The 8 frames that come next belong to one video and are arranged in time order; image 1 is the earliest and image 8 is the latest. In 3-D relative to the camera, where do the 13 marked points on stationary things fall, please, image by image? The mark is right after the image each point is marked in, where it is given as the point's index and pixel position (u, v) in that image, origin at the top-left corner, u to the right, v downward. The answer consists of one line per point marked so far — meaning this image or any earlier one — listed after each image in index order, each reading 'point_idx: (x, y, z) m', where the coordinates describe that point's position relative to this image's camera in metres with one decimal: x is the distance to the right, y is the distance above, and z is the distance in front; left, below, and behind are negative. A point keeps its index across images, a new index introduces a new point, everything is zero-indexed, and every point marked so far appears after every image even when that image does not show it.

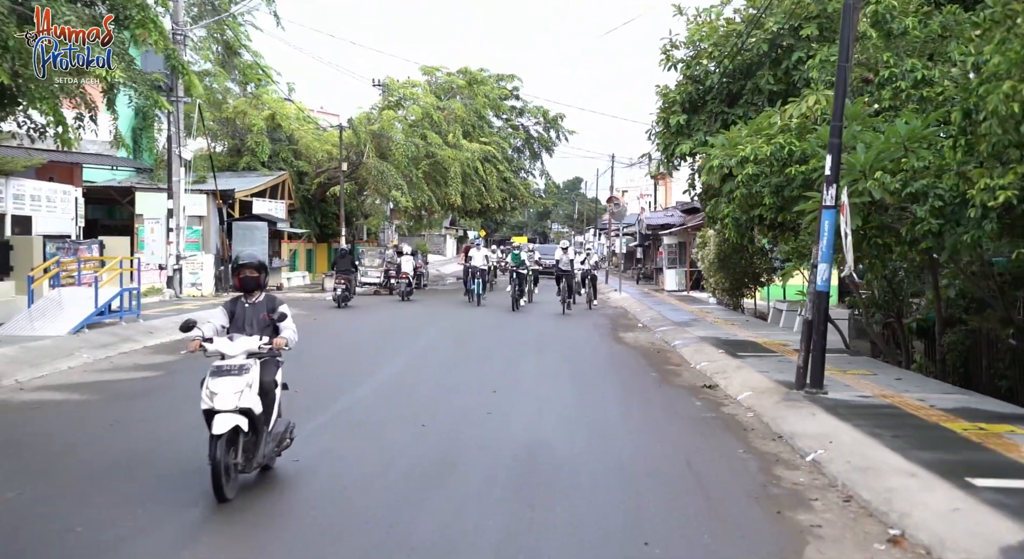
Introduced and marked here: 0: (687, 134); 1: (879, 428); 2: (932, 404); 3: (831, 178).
0: (+3.6, +3.0, +14.5) m
1: (+3.6, -1.4, +6.9) m
2: (+4.7, -1.4, +7.9) m
3: (+3.8, +1.2, +8.2) m
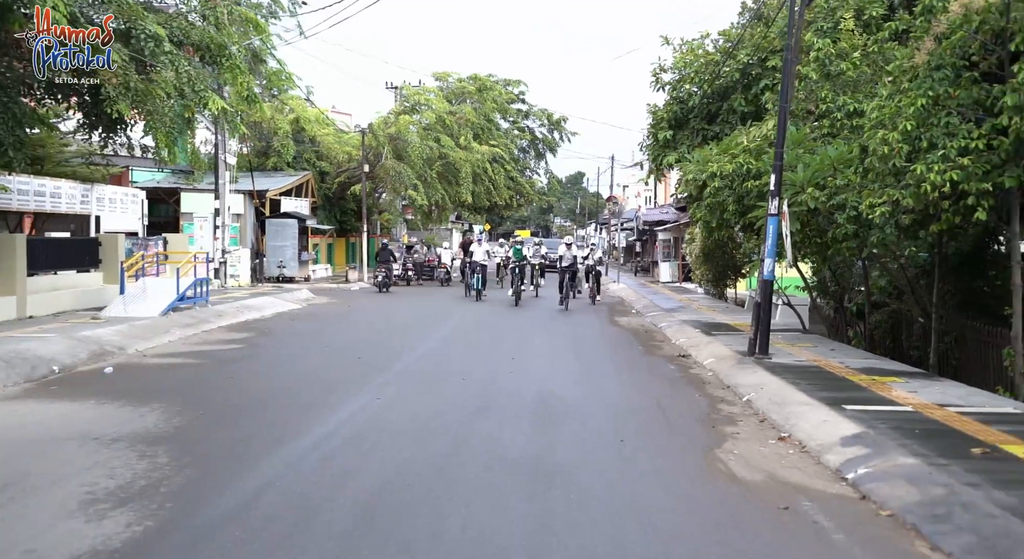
0: (+3.9, +3.2, +16.9) m
1: (+3.8, -1.3, +9.4) m
2: (+5.0, -1.3, +10.4) m
3: (+4.0, +1.3, +10.6) m
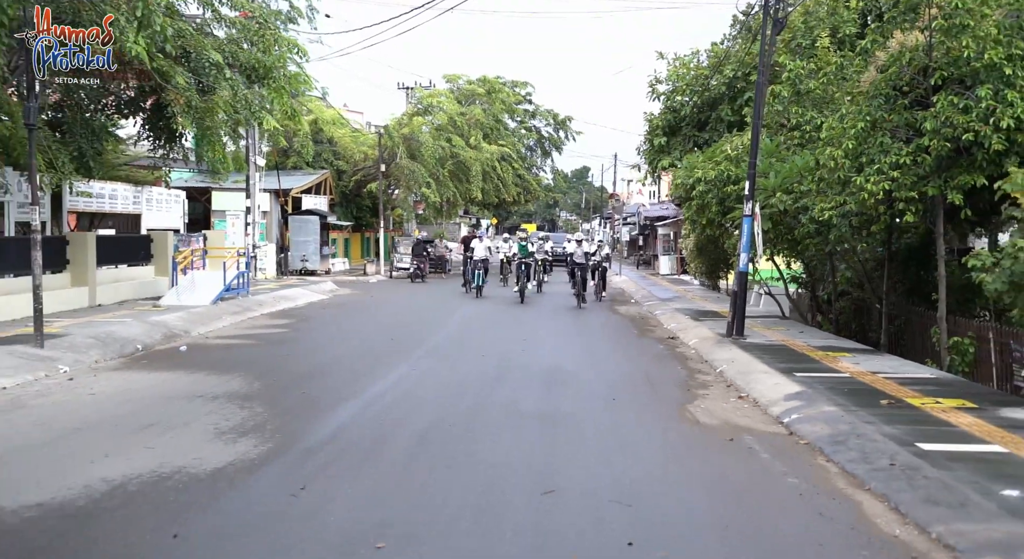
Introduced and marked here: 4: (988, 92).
0: (+4.1, +3.4, +18.7) m
1: (+4.0, -1.2, +11.2) m
2: (+5.2, -1.1, +12.2) m
3: (+4.2, +1.5, +12.4) m
4: (+6.2, +2.4, +9.0) m
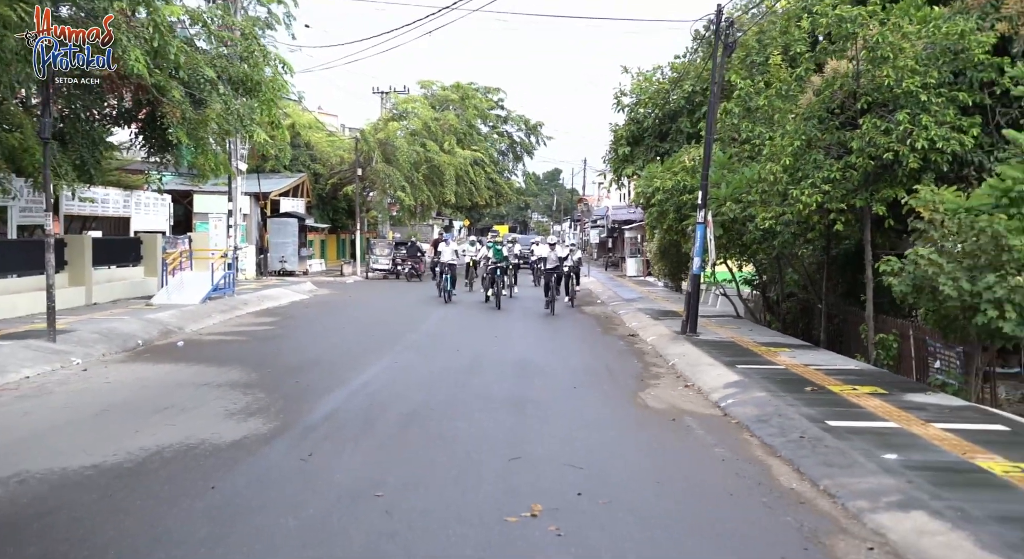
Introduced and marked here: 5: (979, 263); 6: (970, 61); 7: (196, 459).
0: (+3.4, +3.4, +19.9) m
1: (+3.6, -1.2, +12.4) m
2: (+4.7, -1.1, +13.5) m
3: (+3.7, +1.5, +13.7) m
4: (+5.8, +2.4, +10.3) m
5: (+5.6, +0.2, +8.4) m
6: (+6.9, +3.3, +10.6) m
7: (-2.8, -1.6, +6.3) m
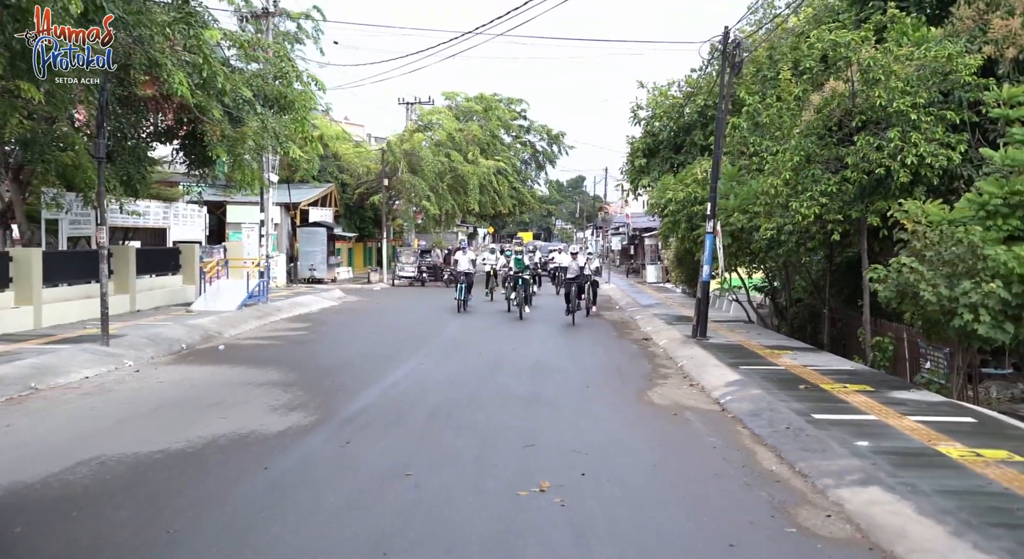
0: (+4.0, +3.2, +20.6) m
1: (+3.9, -1.4, +13.1) m
2: (+5.0, -1.3, +14.1) m
3: (+4.1, +1.3, +14.3) m
4: (+6.0, +2.3, +10.9) m
5: (+5.7, +0.1, +9.0) m
6: (+7.2, +3.2, +11.2) m
7: (-2.7, -1.7, +7.2) m
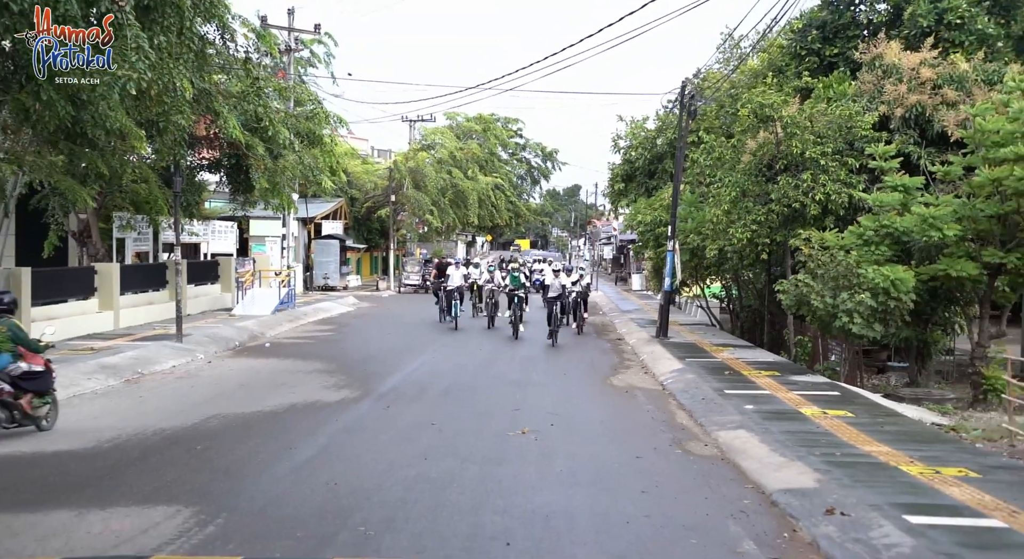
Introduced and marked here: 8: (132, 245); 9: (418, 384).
0: (+3.8, +2.9, +23.6) m
1: (+3.8, -1.6, +16.0) m
2: (+4.9, -1.5, +17.1) m
3: (+3.9, +1.1, +17.3) m
4: (+5.9, +2.1, +13.9) m
5: (+5.6, -0.1, +12.0) m
6: (+7.1, +3.0, +14.2) m
7: (-2.8, -1.9, +10.1) m
8: (-10.4, +1.0, +19.2) m
9: (-1.7, -1.9, +12.7) m
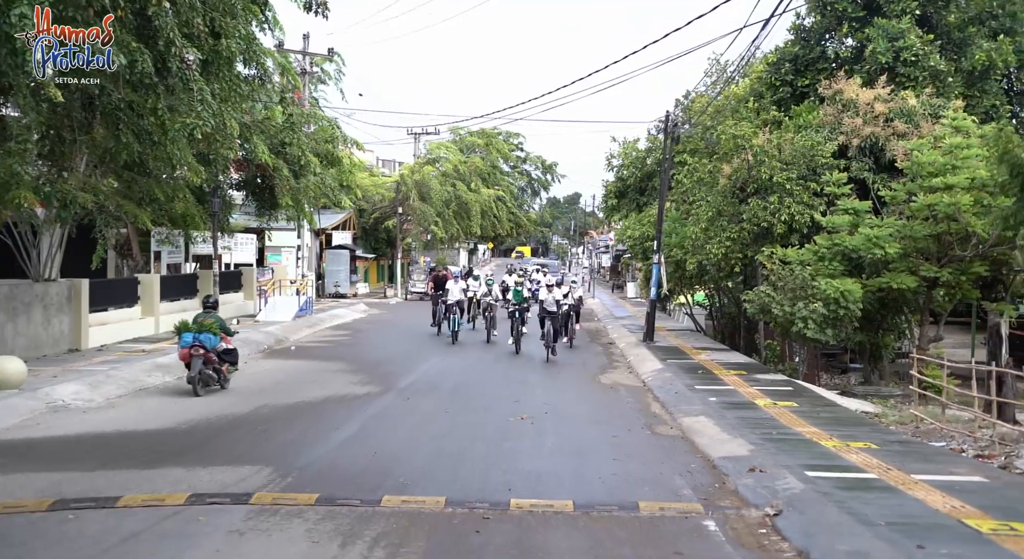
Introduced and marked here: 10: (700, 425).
0: (+3.8, +2.6, +25.5) m
1: (+3.8, -1.8, +17.9) m
2: (+4.9, -1.8, +18.9) m
3: (+4.0, +0.8, +19.2) m
4: (+5.9, +1.8, +15.8) m
5: (+5.6, -0.3, +13.8) m
6: (+7.1, +2.7, +16.1) m
7: (-2.8, -2.1, +12.0) m
8: (-10.4, +0.7, +21.1) m
9: (-1.7, -2.1, +14.5) m
10: (+2.7, -2.1, +9.9) m
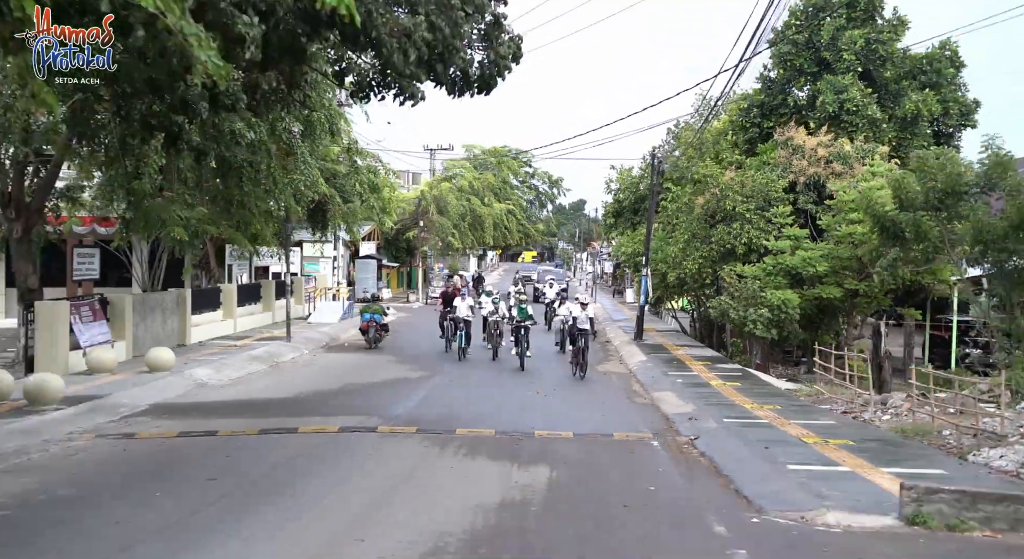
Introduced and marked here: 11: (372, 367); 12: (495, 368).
0: (+4.3, +2.2, +29.5) m
1: (+4.2, -2.1, +21.8) m
2: (+5.4, -2.1, +22.8) m
3: (+4.4, +0.5, +23.1) m
4: (+6.4, +1.5, +19.8) m
5: (+6.0, -0.6, +17.8) m
6: (+7.5, +2.4, +20.1) m
7: (-2.4, -2.3, +16.0) m
8: (-10.0, +0.4, +25.2) m
9: (-1.3, -2.4, +18.5) m
10: (+3.0, -2.3, +13.9) m
11: (-3.7, -2.3, +18.3) m
12: (-0.4, -2.4, +19.2) m
